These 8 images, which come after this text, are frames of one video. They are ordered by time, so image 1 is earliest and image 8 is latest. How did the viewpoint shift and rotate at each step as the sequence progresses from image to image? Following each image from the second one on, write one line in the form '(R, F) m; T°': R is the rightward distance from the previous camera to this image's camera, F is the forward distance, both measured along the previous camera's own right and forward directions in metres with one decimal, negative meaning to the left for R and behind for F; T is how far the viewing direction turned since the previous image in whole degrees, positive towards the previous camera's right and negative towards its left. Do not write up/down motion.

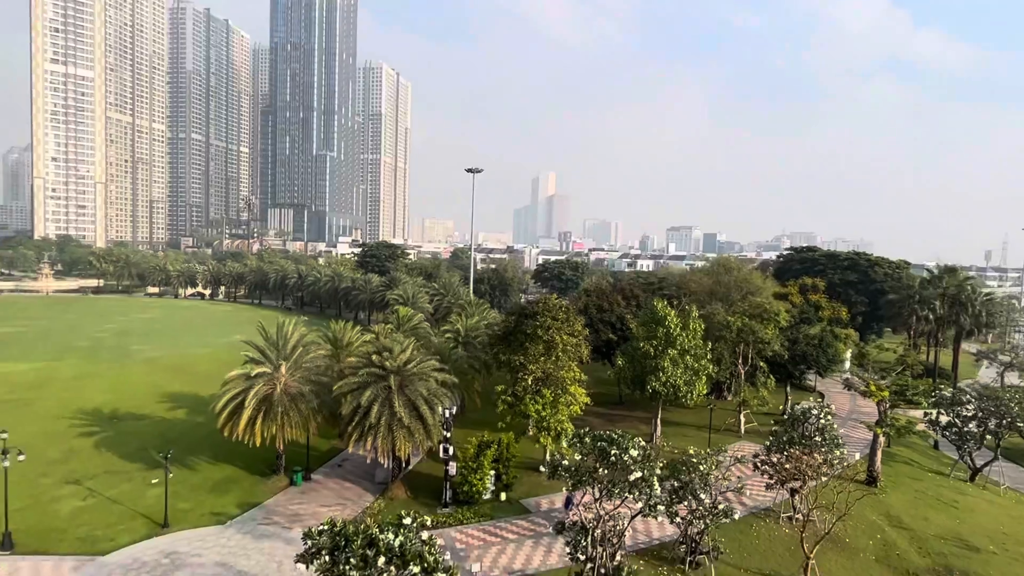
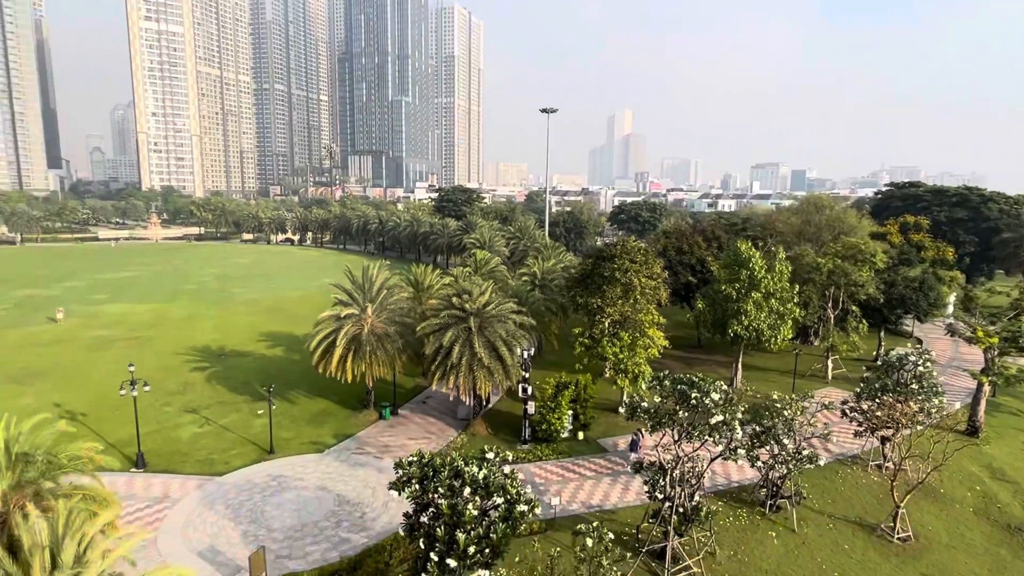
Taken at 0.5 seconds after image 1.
(-0.1, 0.0) m; -7°
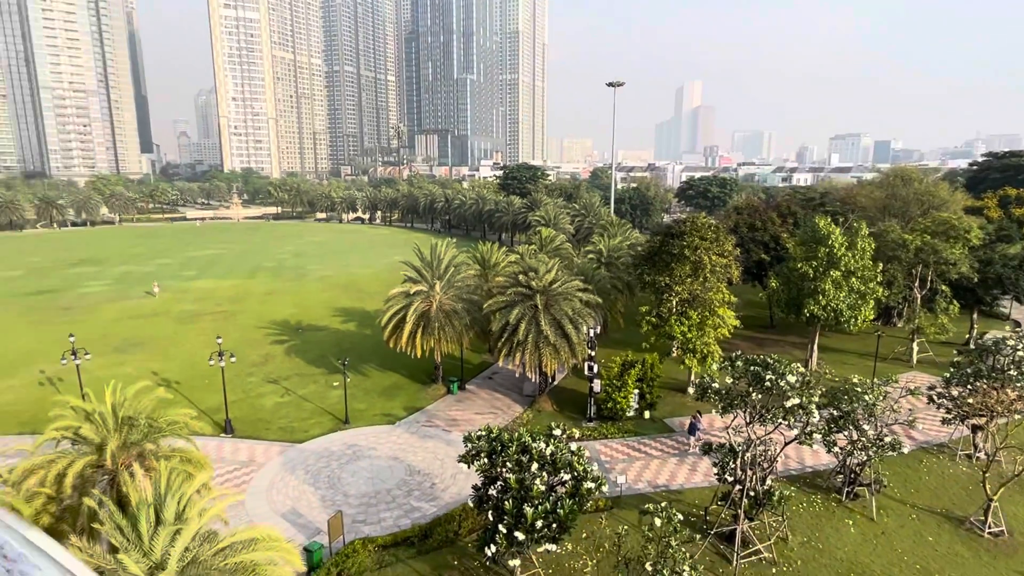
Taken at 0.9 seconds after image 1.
(-0.1, 0.0) m; -6°
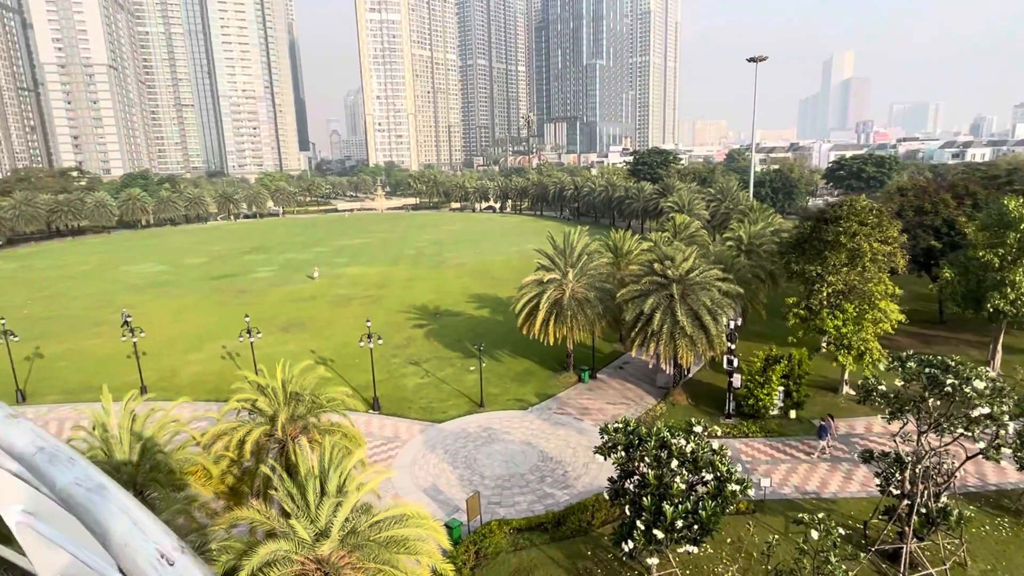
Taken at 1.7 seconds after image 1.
(-0.2, +0.1) m; -12°
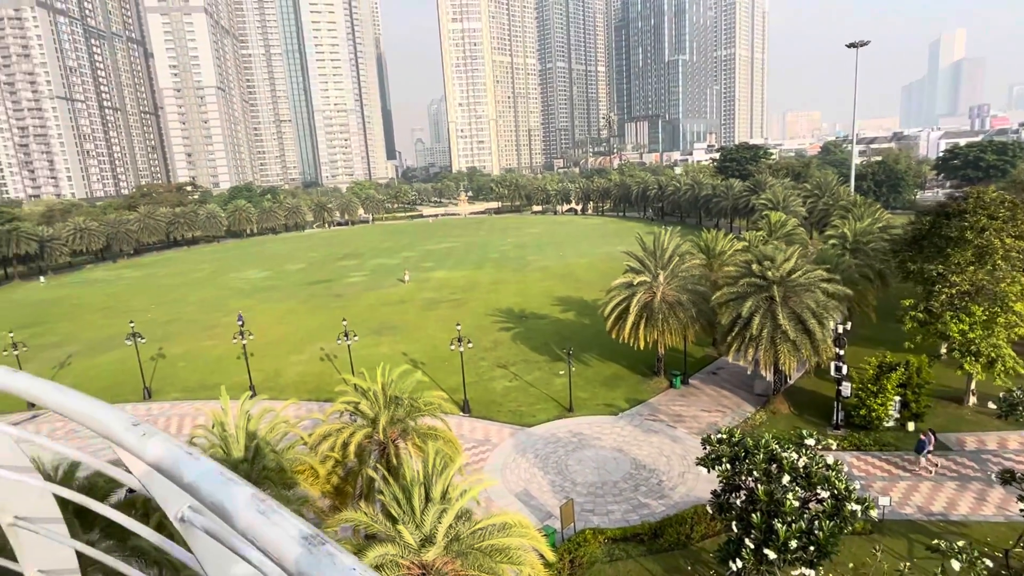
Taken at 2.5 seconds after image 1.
(-0.3, +0.2) m; -8°
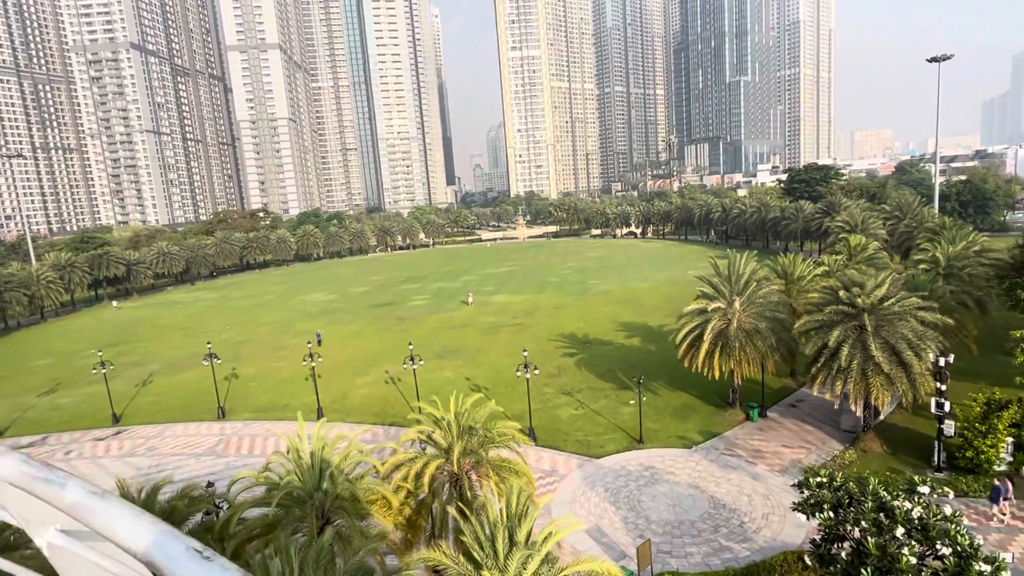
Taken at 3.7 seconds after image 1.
(-0.4, +0.4) m; -5°
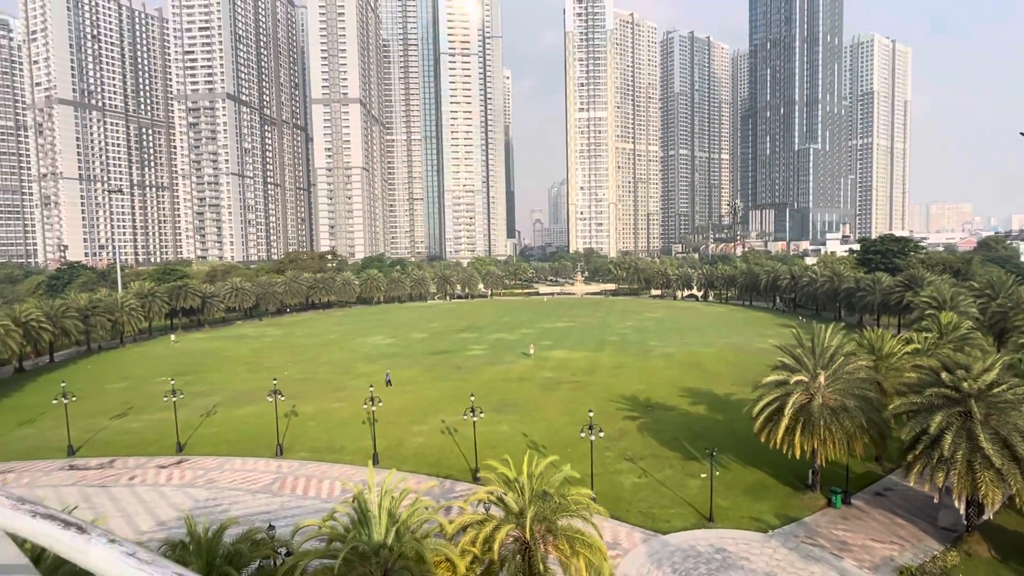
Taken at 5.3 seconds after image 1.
(-0.6, +0.4) m; -5°
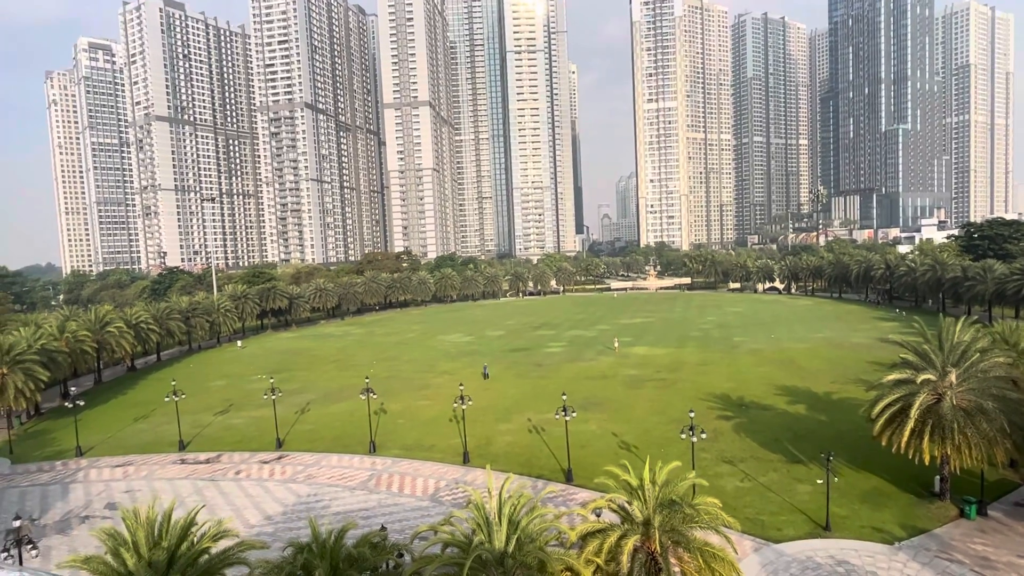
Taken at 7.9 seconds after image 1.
(-0.9, +0.5) m; -7°
